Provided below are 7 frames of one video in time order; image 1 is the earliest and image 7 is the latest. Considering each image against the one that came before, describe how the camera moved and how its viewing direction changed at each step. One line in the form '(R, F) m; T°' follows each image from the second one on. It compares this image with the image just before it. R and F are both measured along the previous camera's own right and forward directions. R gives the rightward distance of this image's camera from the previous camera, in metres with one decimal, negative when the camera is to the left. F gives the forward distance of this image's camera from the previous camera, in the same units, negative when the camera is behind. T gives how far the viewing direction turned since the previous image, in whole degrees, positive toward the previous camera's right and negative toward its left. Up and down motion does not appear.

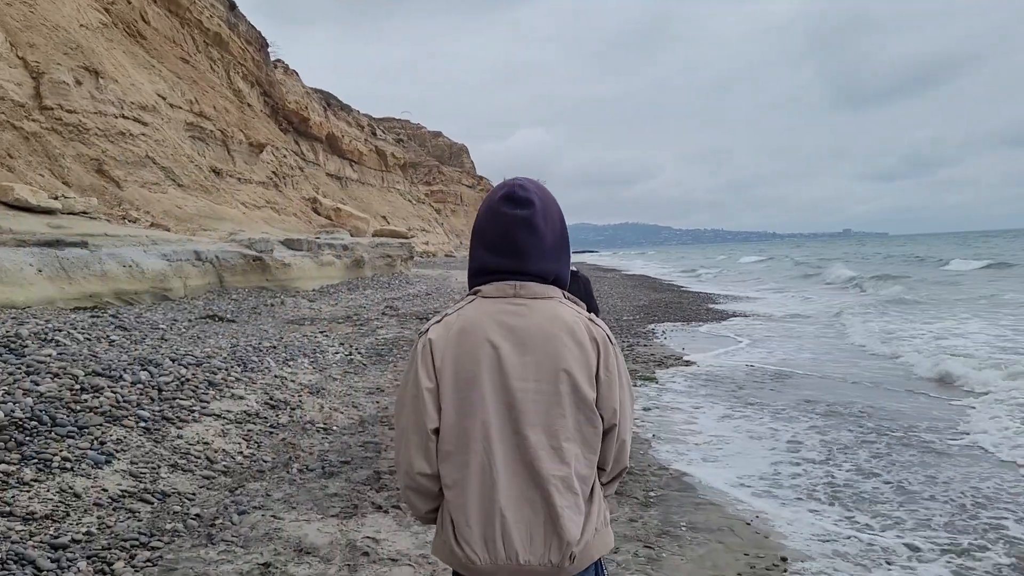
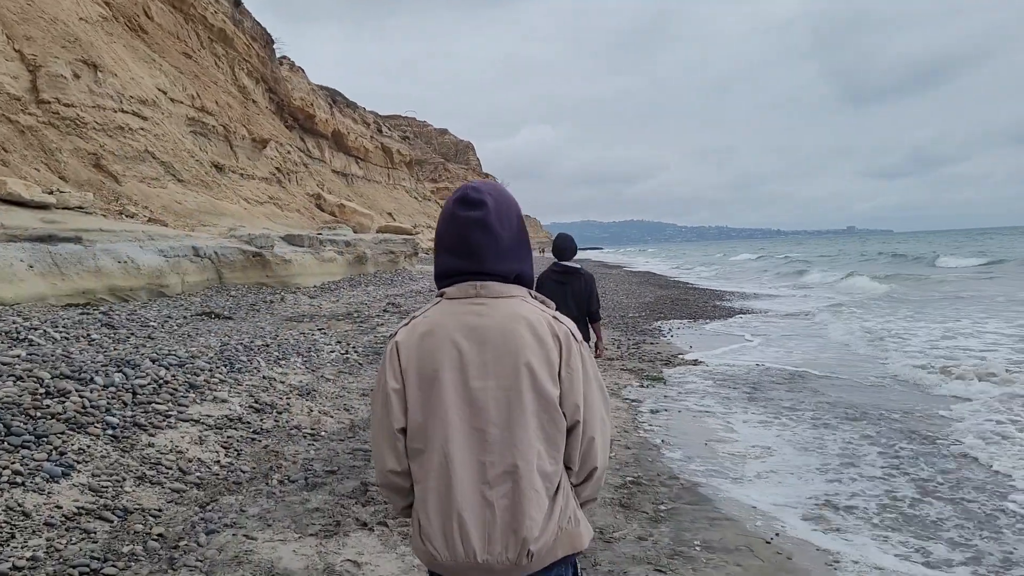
(0.0, +0.4) m; -1°
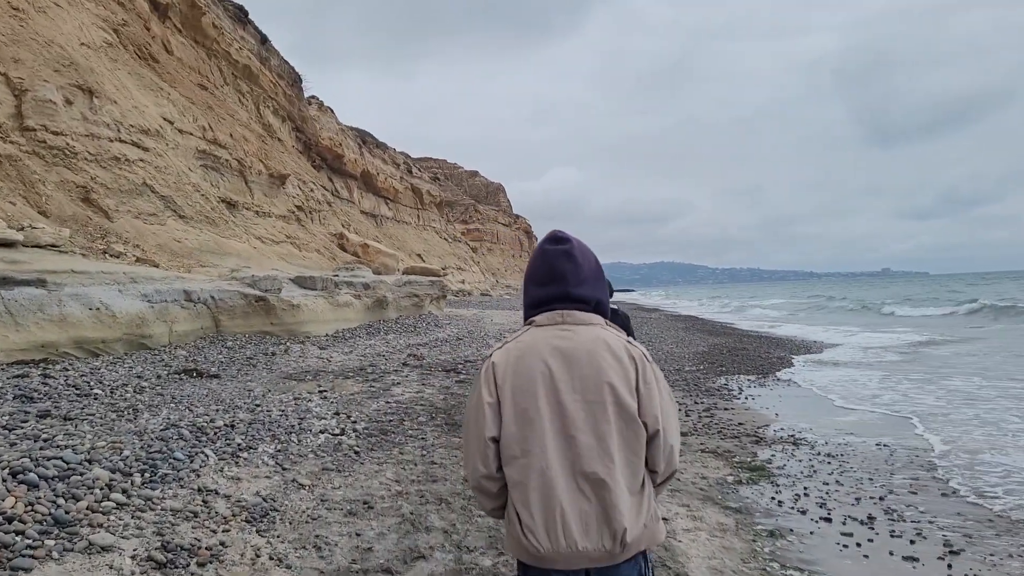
(-0.1, +2.0) m; -2°
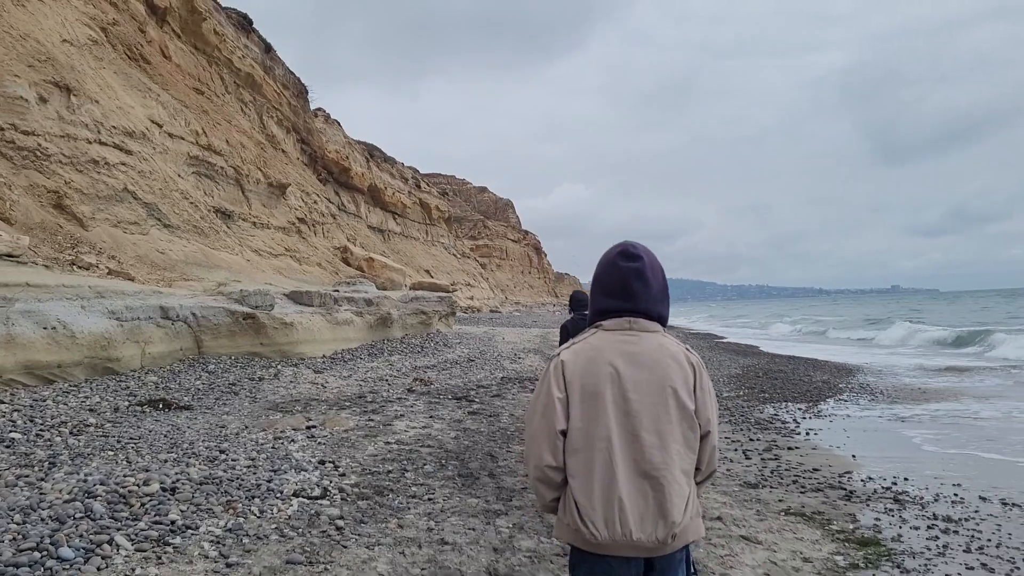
(-0.1, +1.5) m; -1°
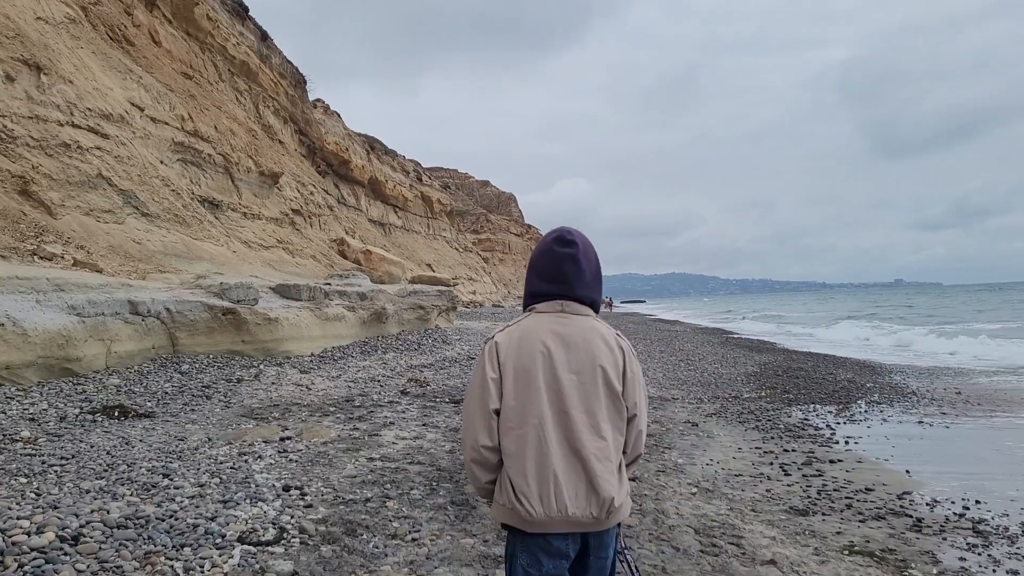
(0.0, +1.0) m; 0°
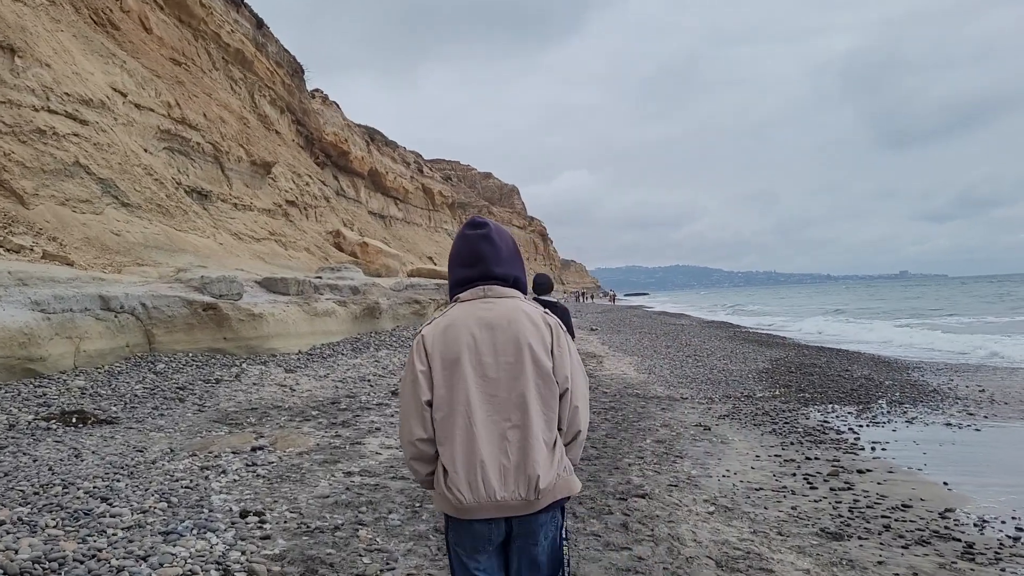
(0.0, +0.6) m; 0°
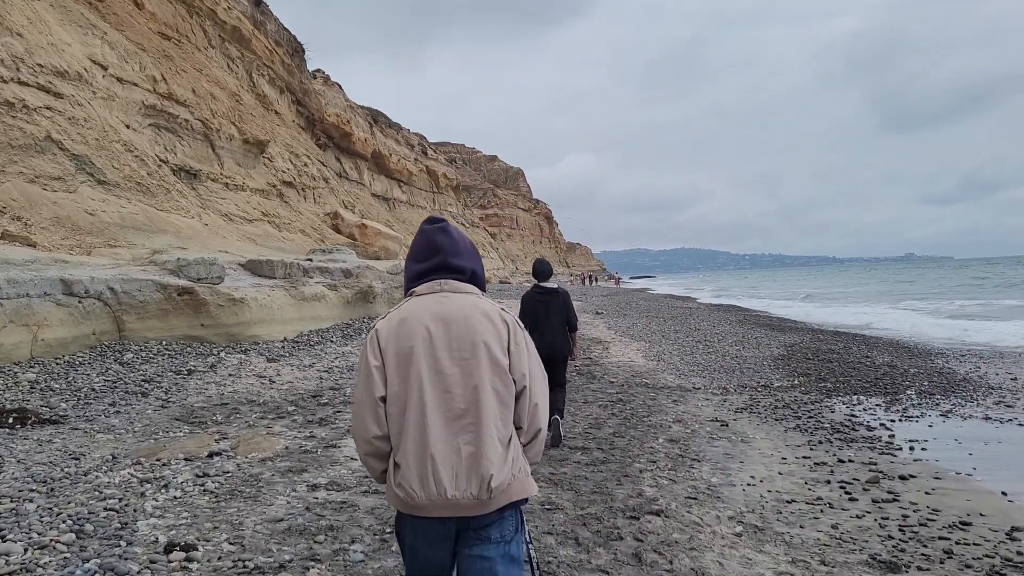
(+0.1, +0.8) m; 0°
